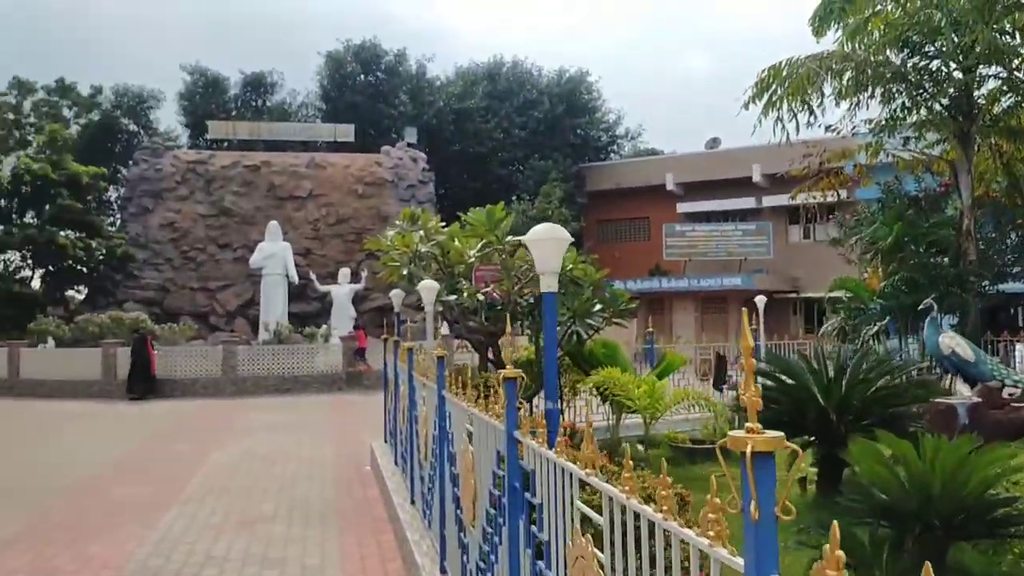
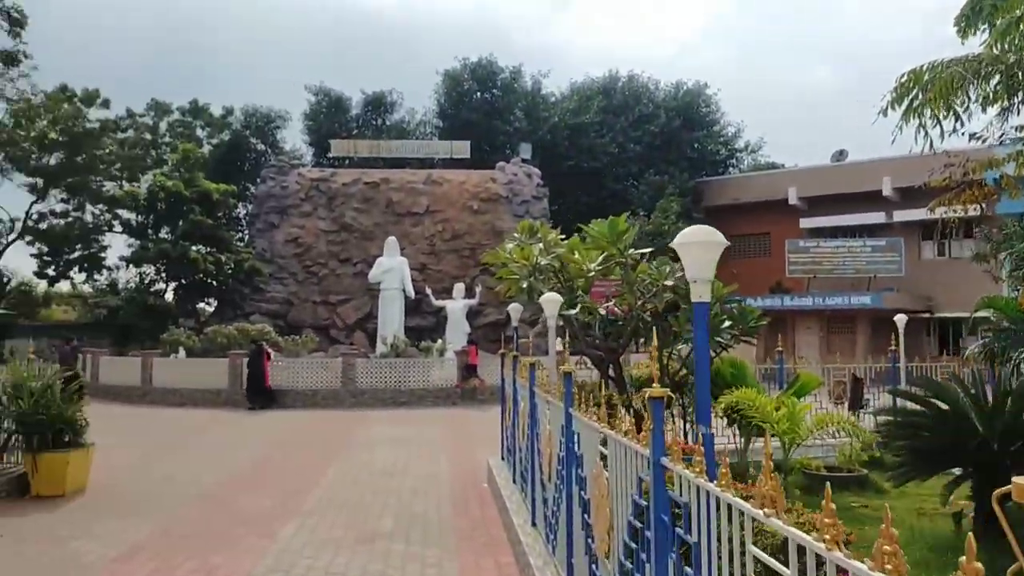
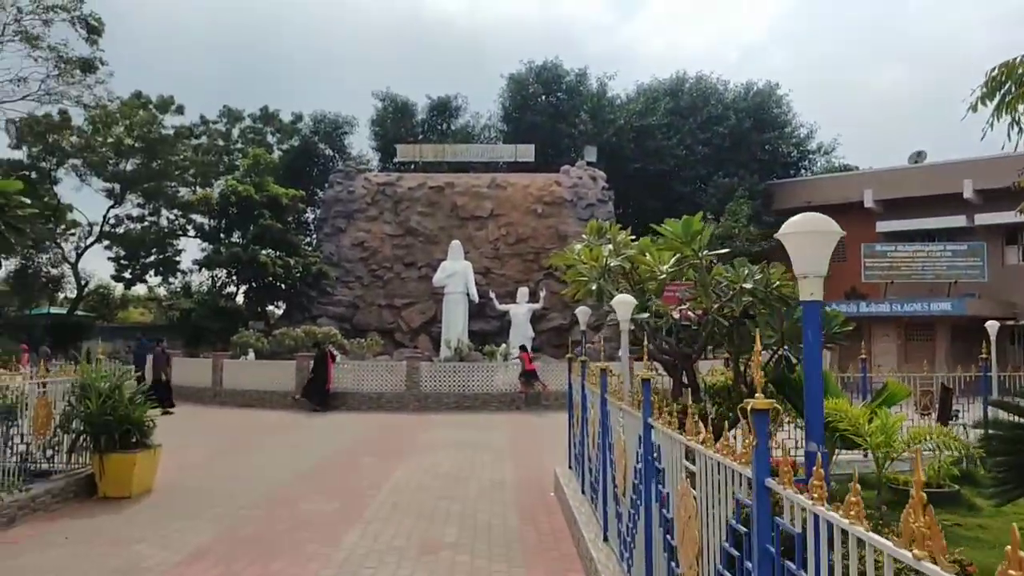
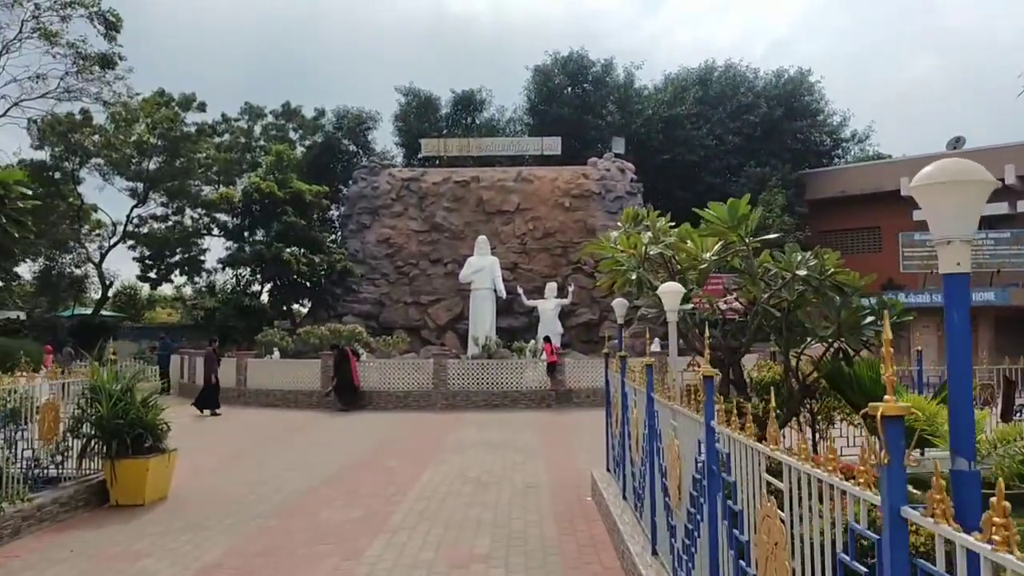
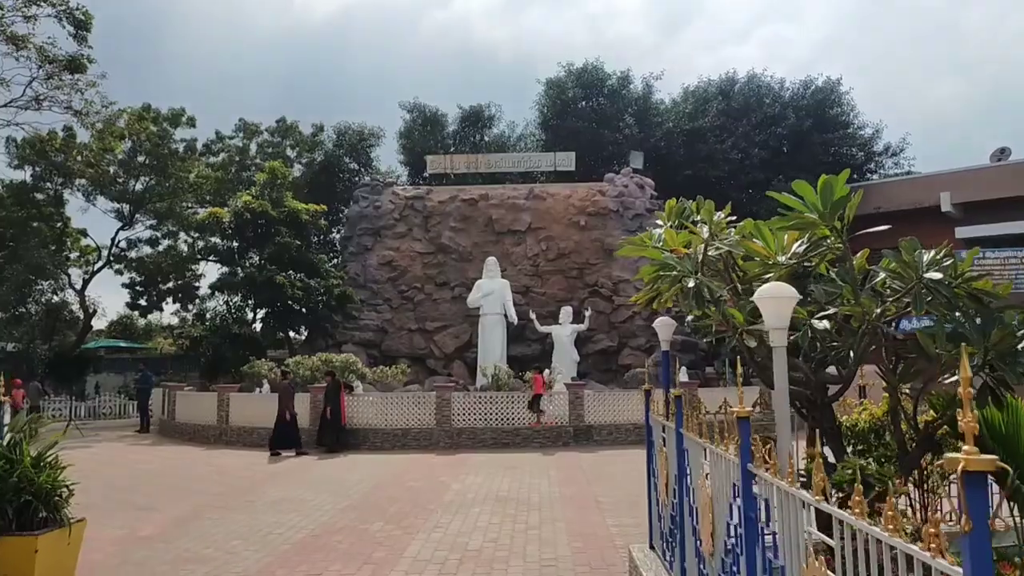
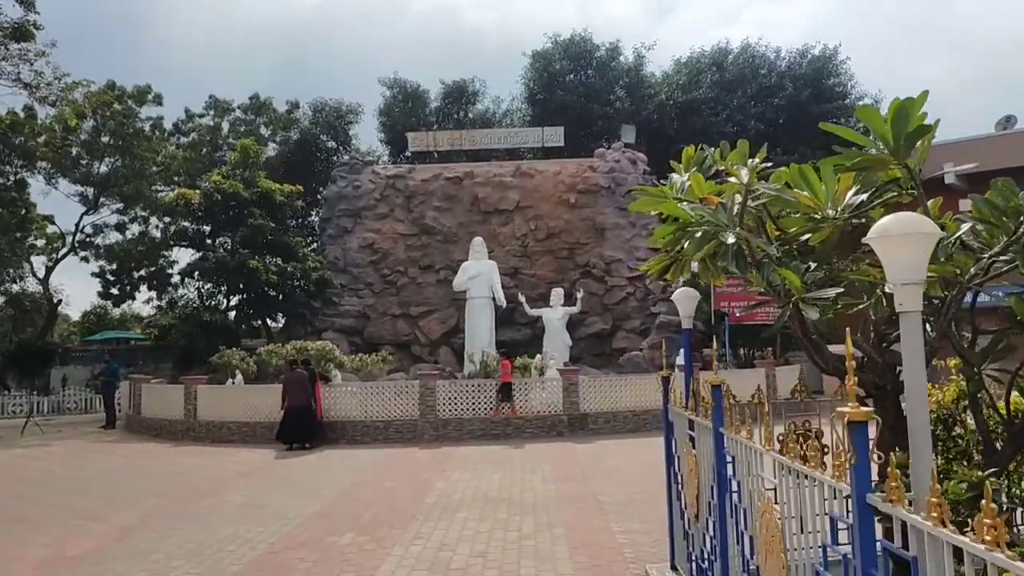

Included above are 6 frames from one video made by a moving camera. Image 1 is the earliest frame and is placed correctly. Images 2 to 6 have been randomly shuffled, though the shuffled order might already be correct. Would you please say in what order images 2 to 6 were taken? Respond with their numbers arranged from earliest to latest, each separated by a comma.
2, 3, 4, 5, 6
